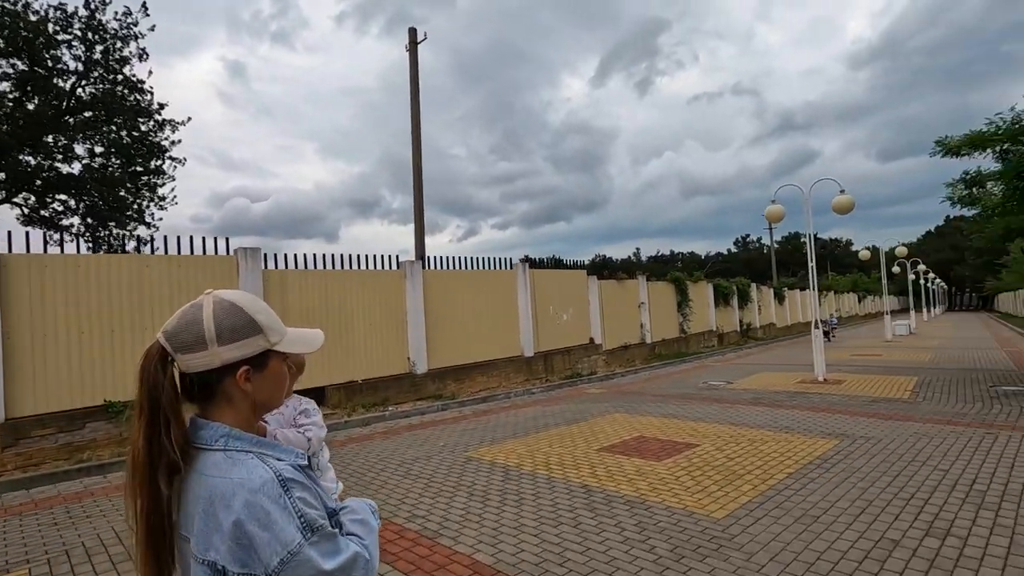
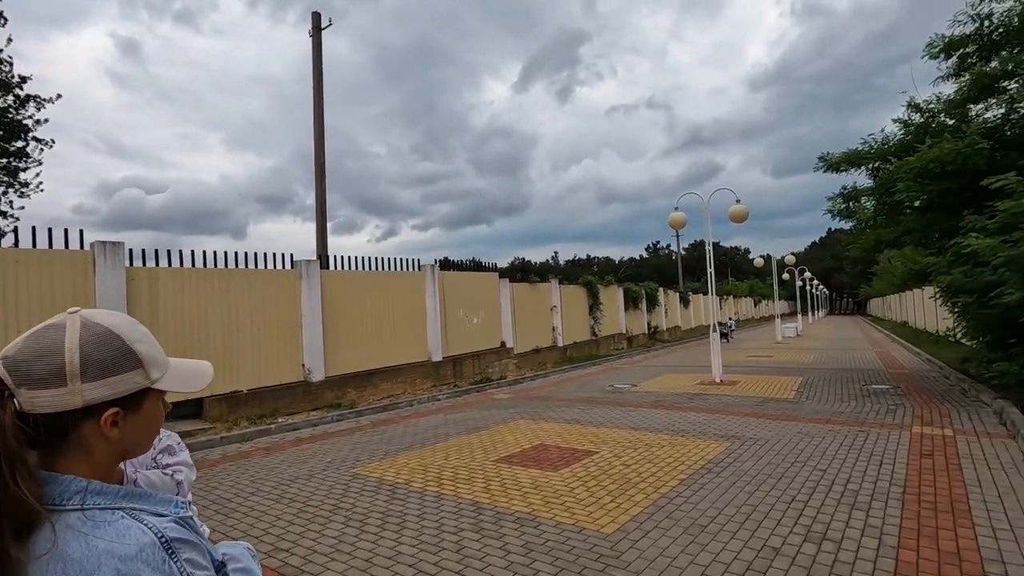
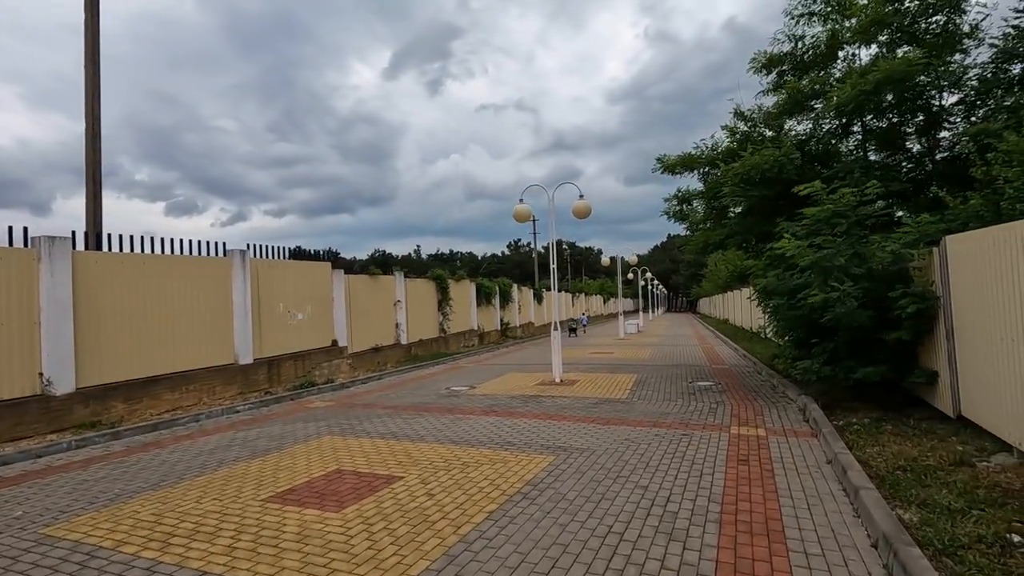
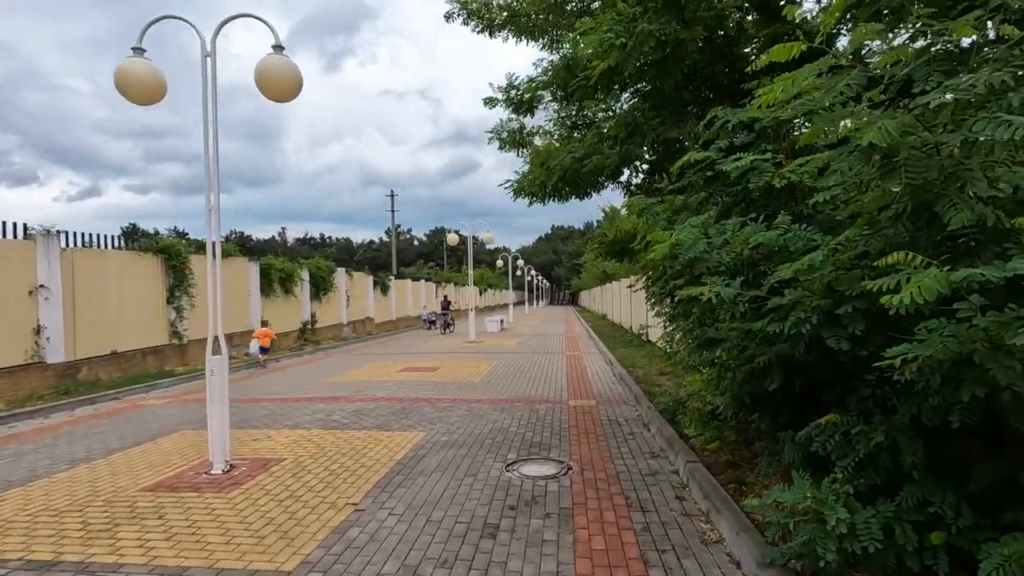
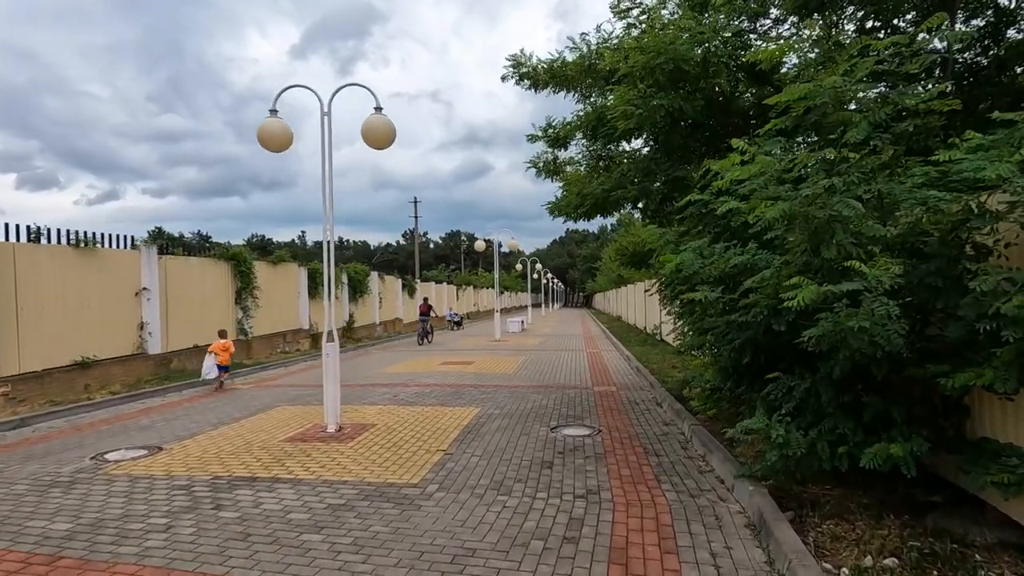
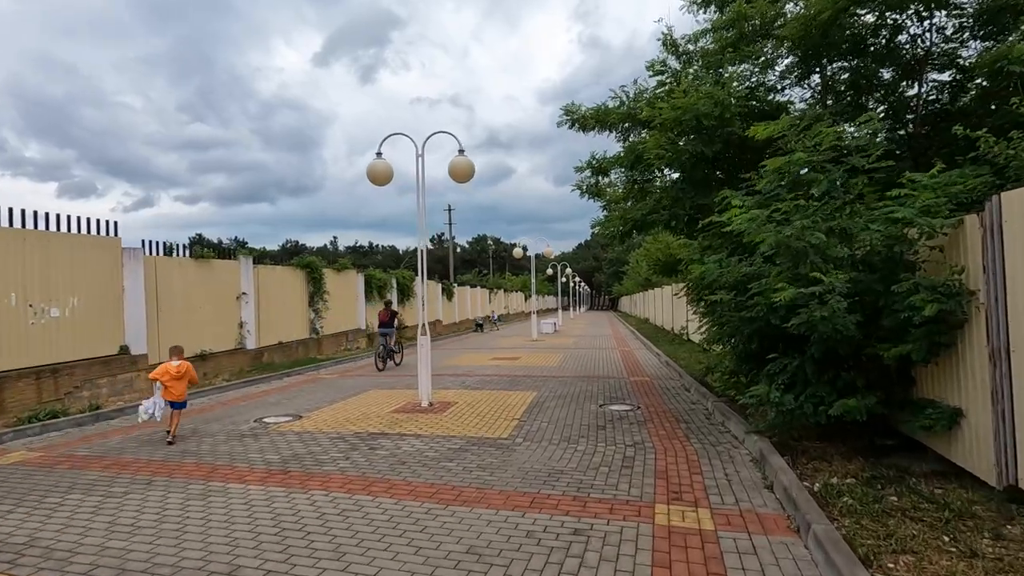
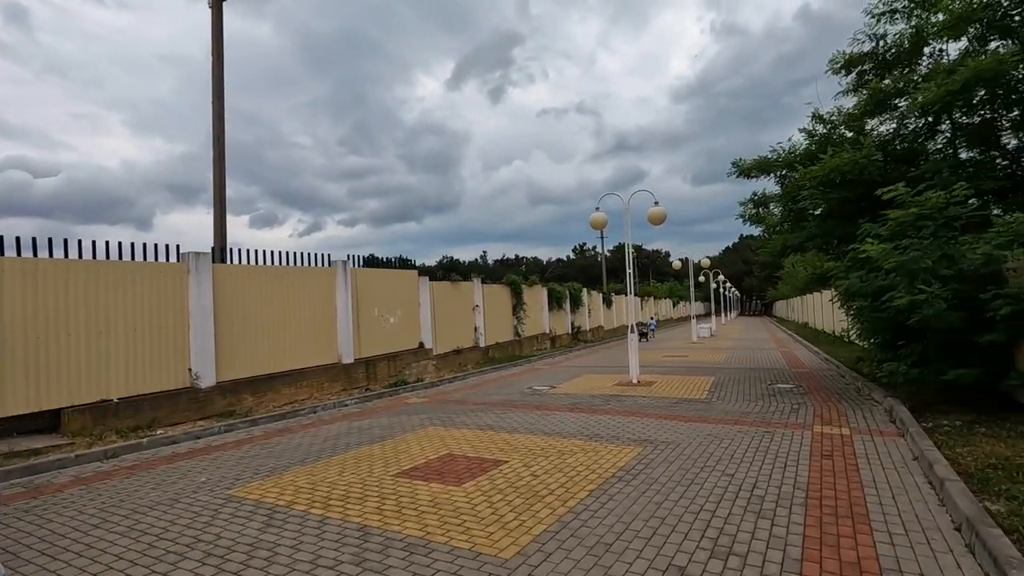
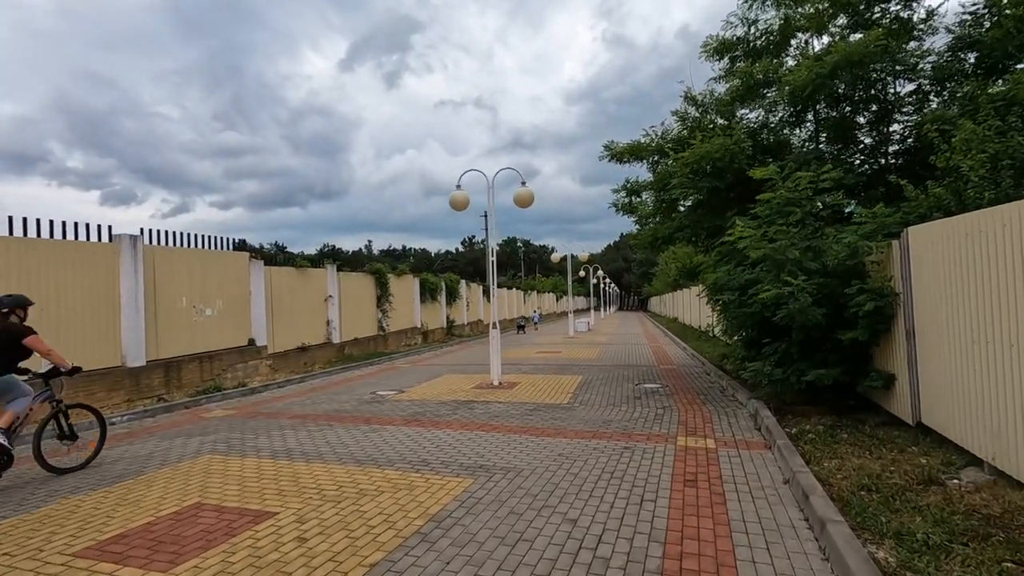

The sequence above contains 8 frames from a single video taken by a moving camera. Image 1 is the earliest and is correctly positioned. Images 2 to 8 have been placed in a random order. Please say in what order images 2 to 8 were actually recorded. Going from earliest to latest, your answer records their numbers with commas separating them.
2, 7, 3, 8, 6, 5, 4
